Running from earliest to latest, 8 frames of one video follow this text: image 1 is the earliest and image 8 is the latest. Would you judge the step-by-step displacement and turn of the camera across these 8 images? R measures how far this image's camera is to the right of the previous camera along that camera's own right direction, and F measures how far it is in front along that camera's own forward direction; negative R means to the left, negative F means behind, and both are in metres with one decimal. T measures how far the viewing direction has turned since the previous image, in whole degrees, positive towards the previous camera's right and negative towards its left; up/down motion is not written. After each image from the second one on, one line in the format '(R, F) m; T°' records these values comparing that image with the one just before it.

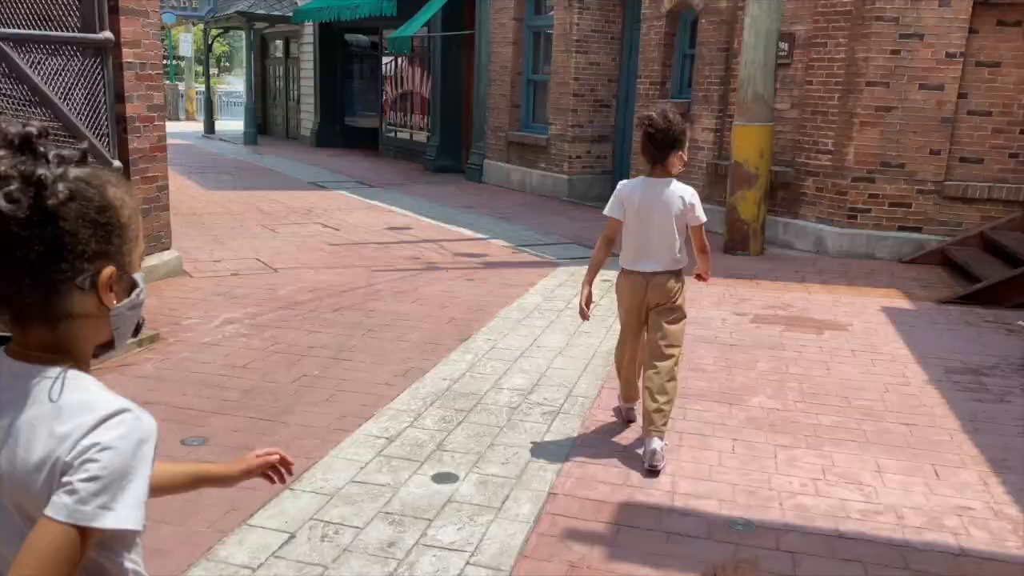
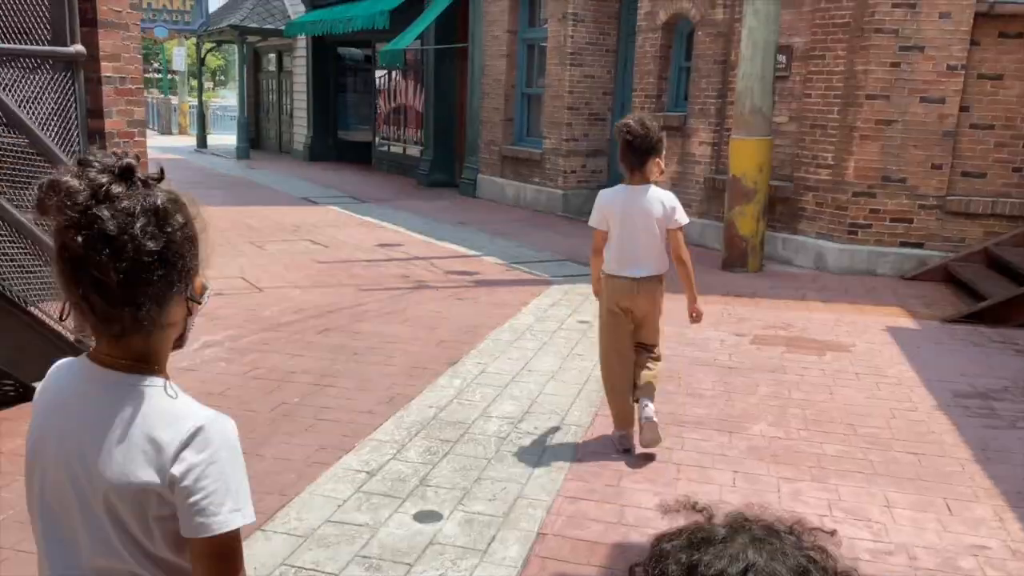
(0.0, +0.2) m; 0°
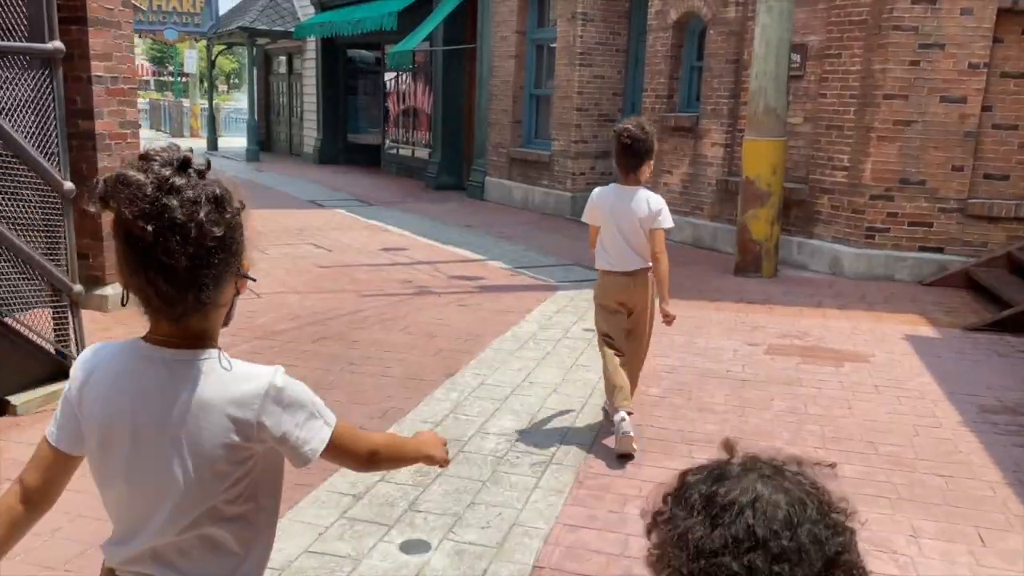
(+0.1, +0.2) m; -1°
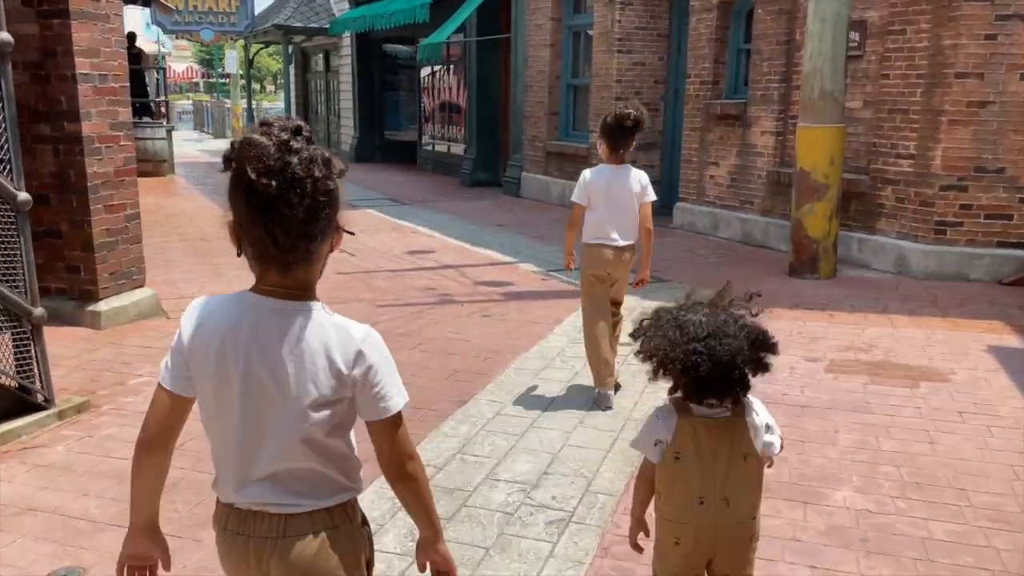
(+0.1, +0.7) m; -3°
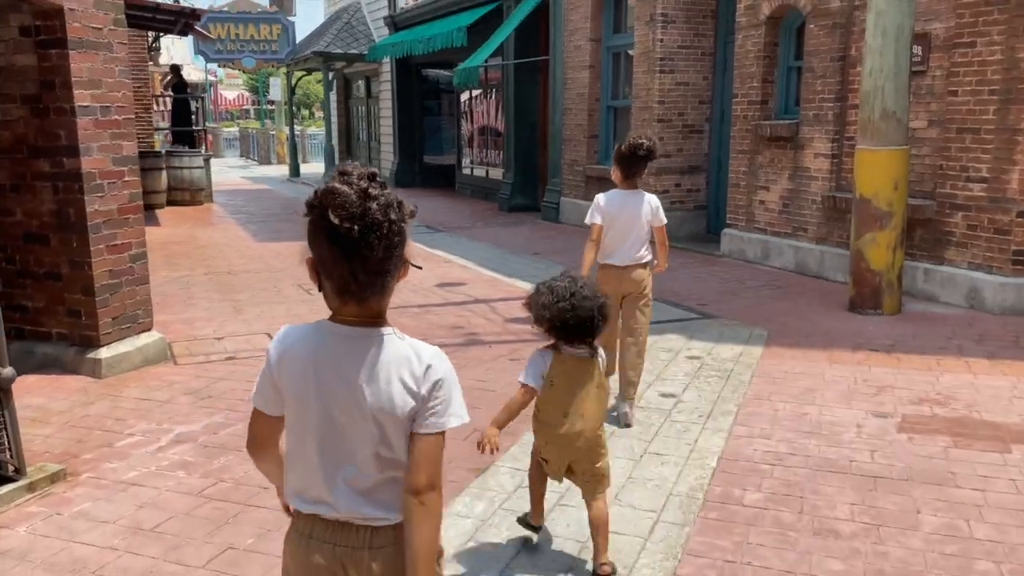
(+0.1, +0.5) m; -3°
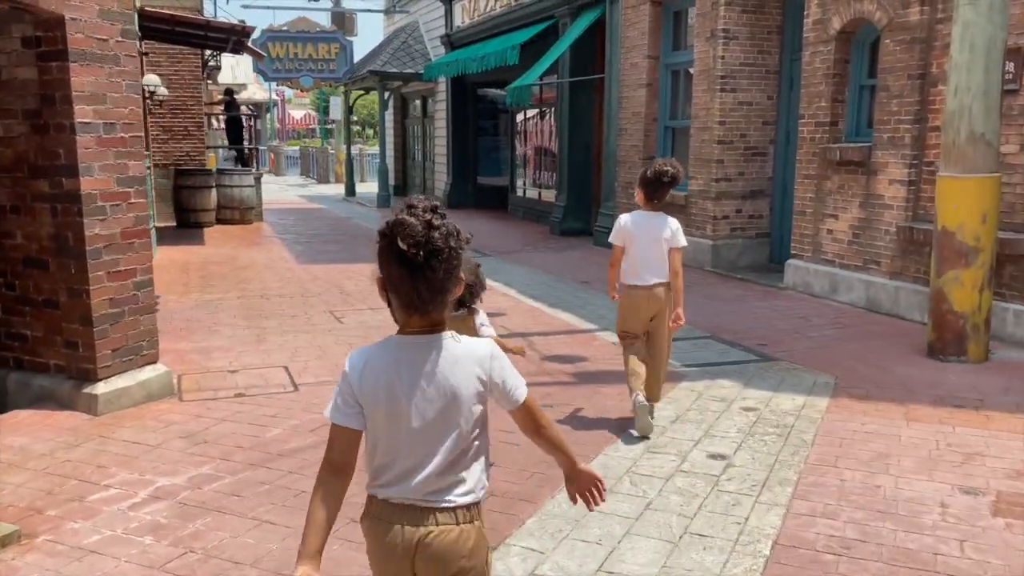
(+0.2, +0.6) m; -4°
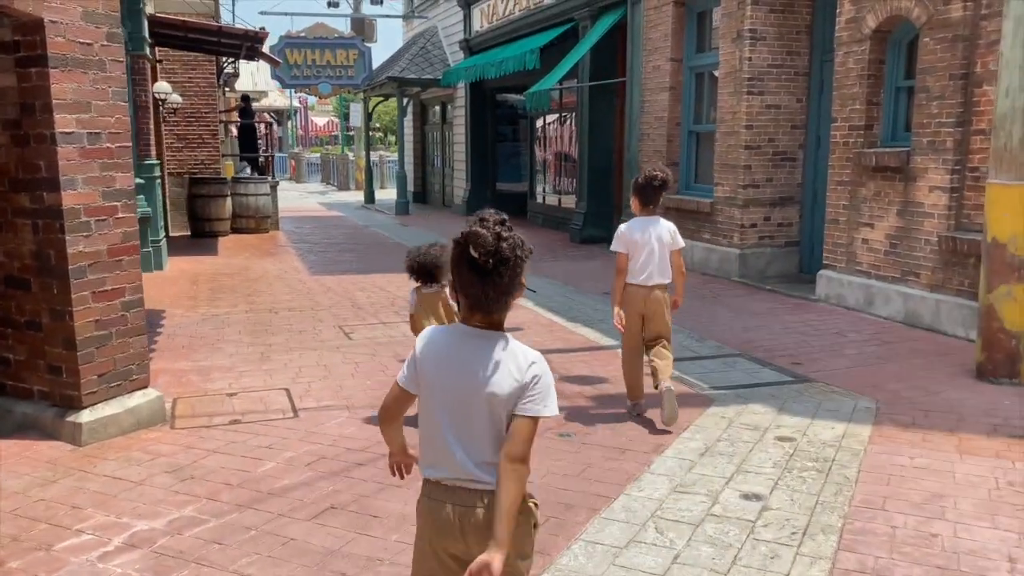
(0.0, +0.4) m; -1°
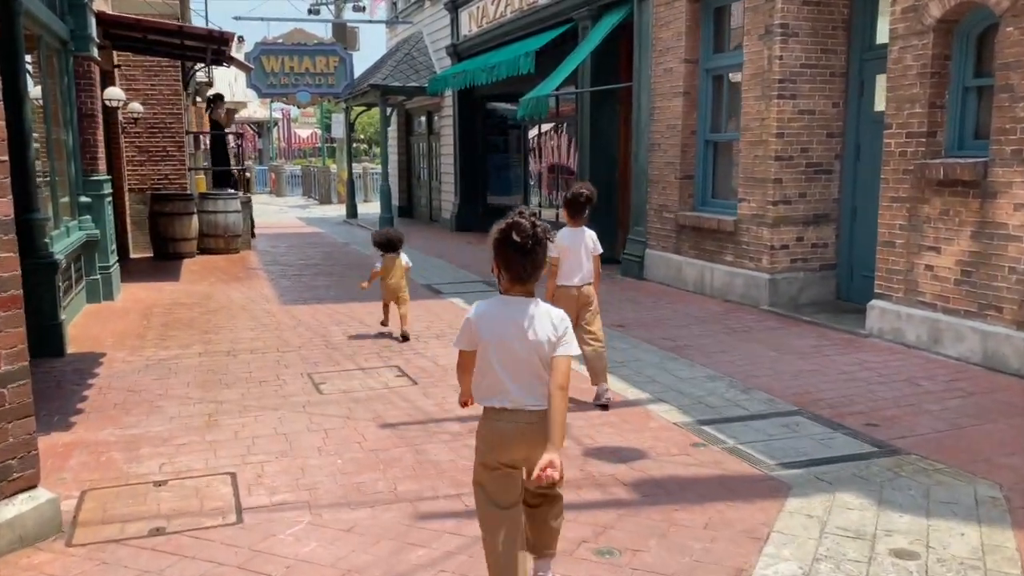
(-0.1, +1.4) m; +1°
